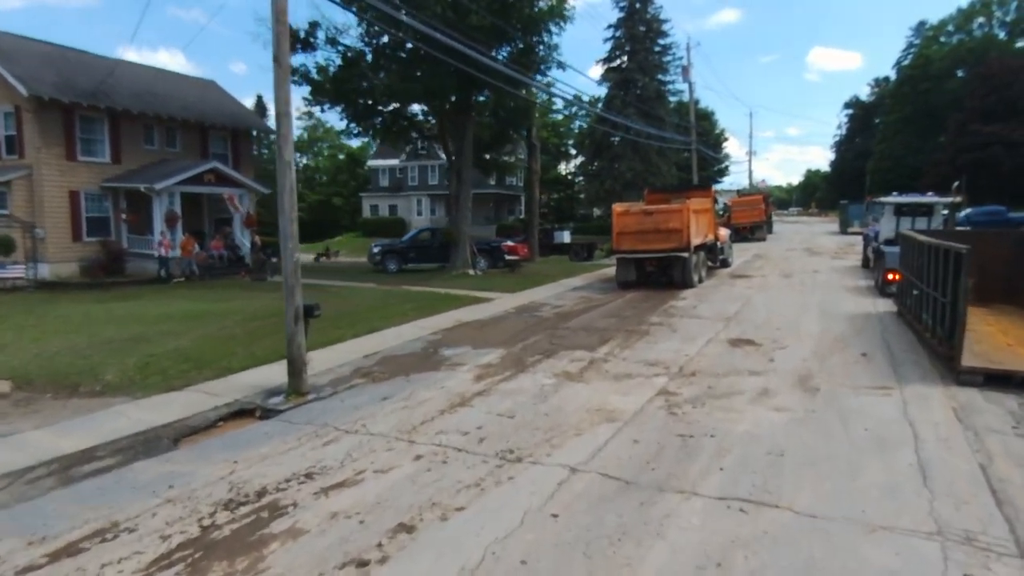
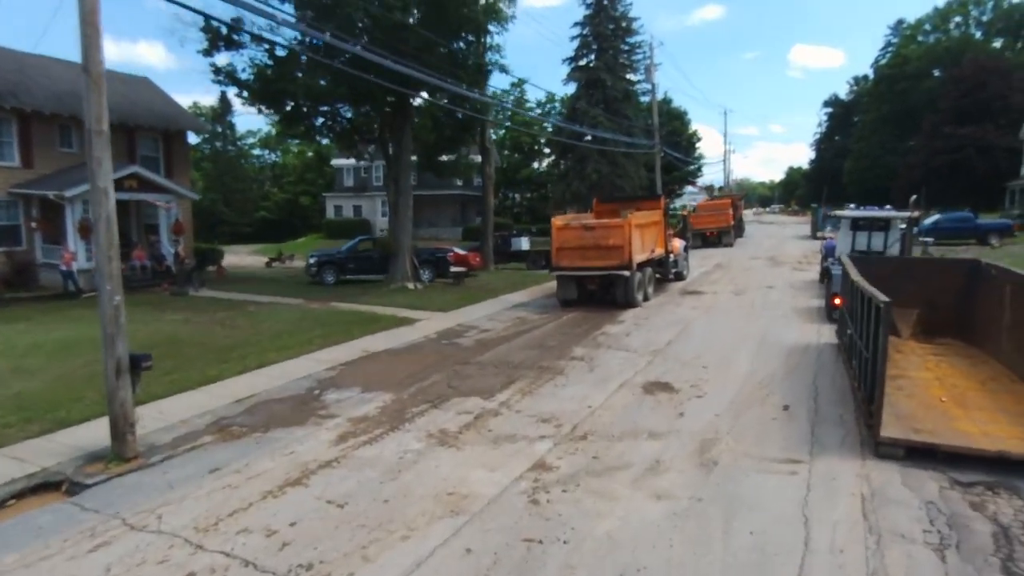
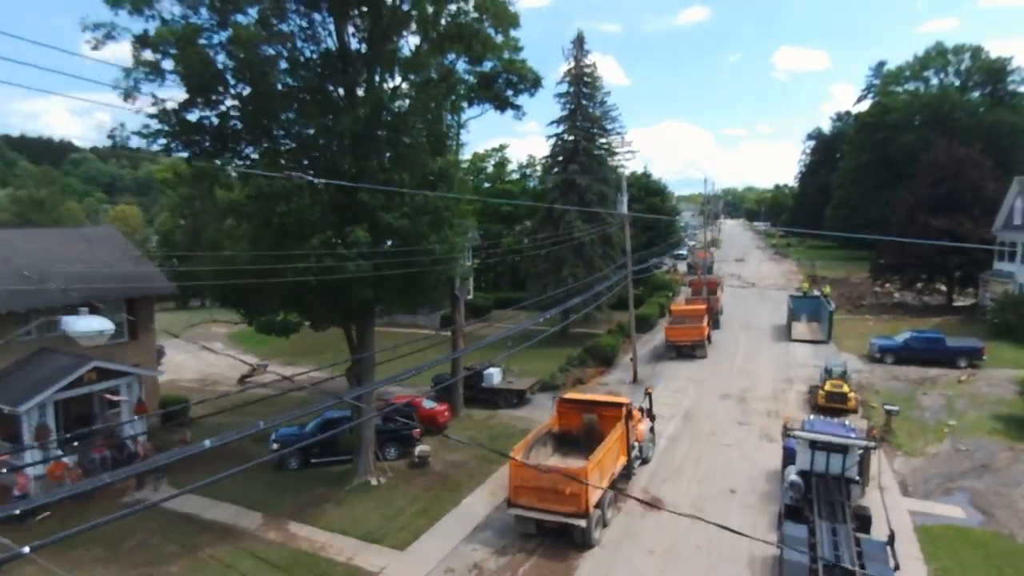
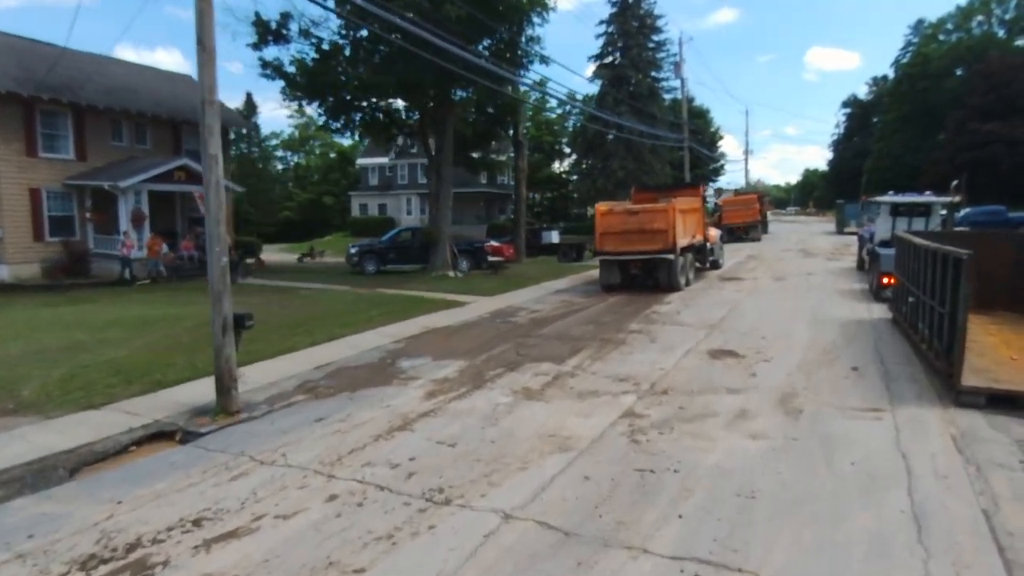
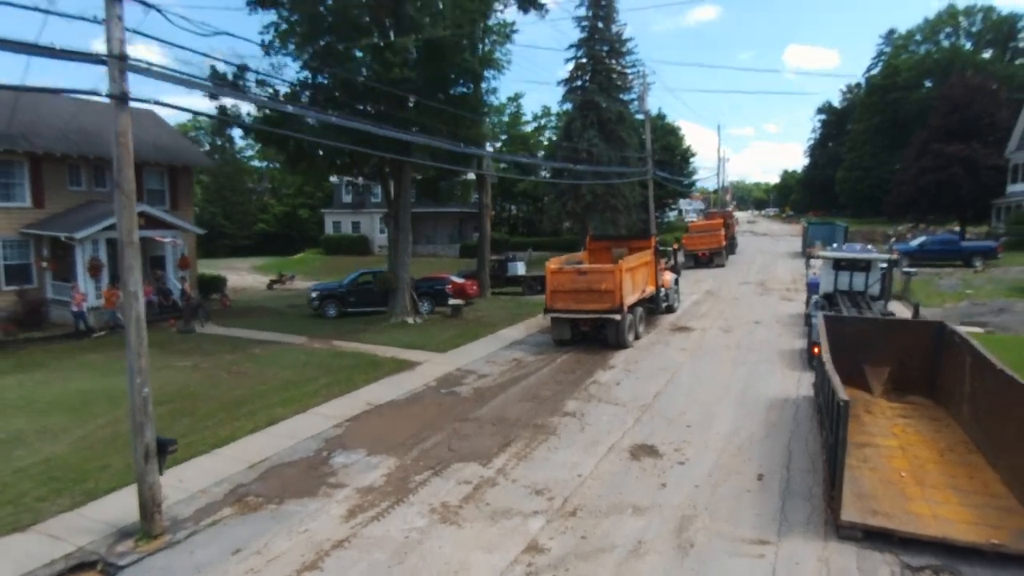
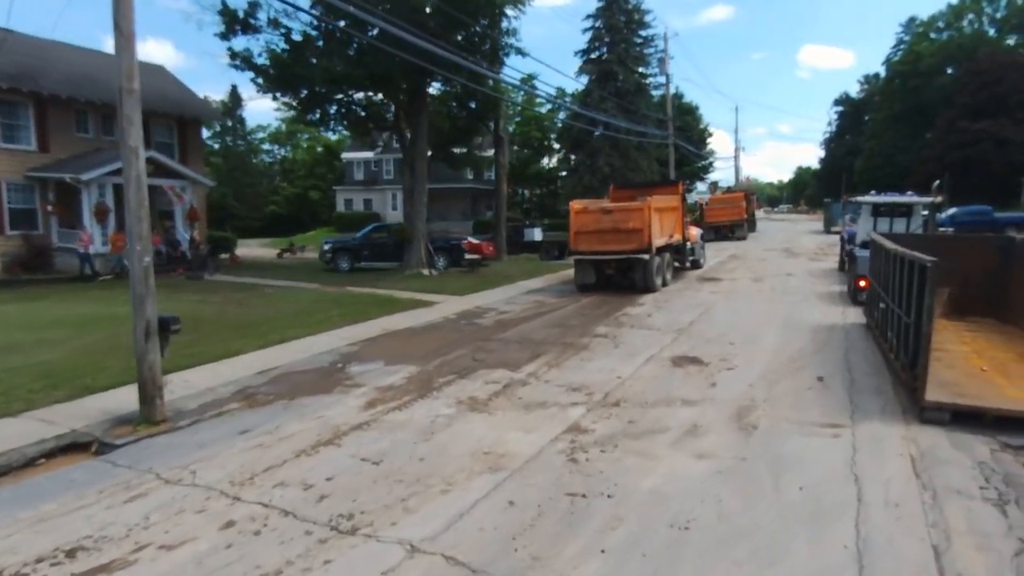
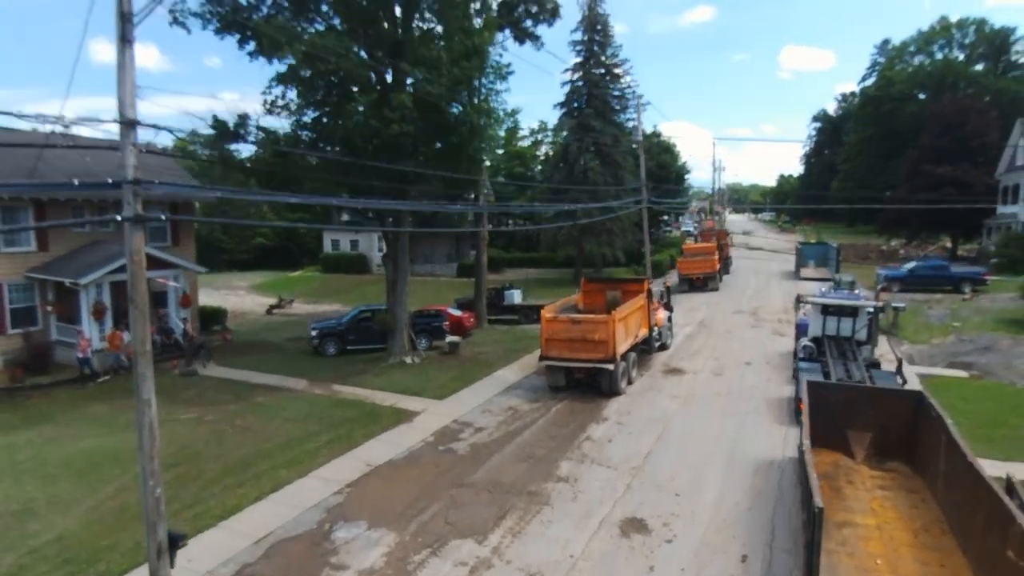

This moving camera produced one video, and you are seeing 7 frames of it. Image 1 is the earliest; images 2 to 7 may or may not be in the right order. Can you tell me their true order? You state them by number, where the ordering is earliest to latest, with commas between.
4, 6, 2, 5, 7, 3
